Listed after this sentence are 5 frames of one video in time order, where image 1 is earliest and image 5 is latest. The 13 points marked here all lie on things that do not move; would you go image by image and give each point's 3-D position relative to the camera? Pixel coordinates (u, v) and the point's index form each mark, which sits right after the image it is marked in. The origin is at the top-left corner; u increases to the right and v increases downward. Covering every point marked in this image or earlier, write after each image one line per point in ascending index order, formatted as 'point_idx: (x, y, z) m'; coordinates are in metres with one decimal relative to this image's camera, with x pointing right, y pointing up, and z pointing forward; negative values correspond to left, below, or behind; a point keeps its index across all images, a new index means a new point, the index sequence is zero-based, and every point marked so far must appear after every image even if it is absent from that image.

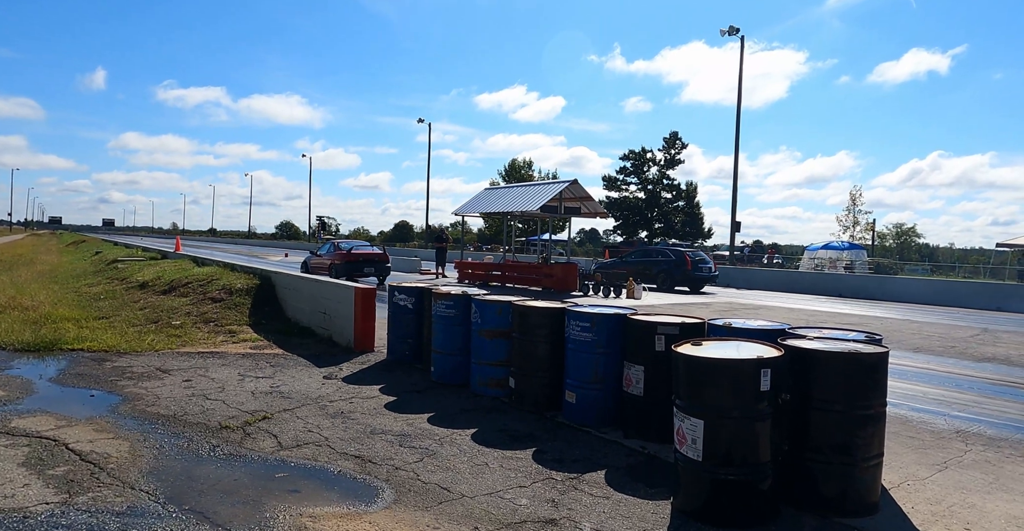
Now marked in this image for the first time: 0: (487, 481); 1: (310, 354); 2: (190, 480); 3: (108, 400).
0: (-0.2, -1.5, +5.0) m
1: (-2.8, -1.2, +9.6) m
2: (-2.2, -1.5, +4.8) m
3: (-4.1, -1.4, +7.0) m
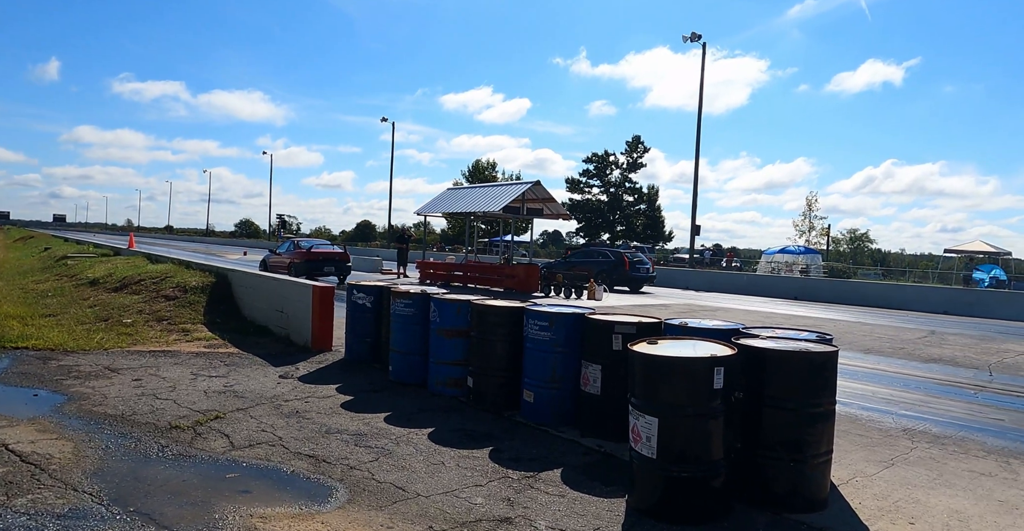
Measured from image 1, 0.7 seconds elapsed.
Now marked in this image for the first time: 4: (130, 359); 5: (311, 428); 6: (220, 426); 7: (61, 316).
0: (-0.5, -1.5, +4.9) m
1: (-3.4, -1.2, +9.4) m
2: (-2.5, -1.5, +4.6) m
3: (-4.5, -1.3, +6.7) m
4: (-4.8, -1.2, +8.7) m
5: (-1.7, -1.4, +6.0) m
6: (-2.5, -1.4, +5.9) m
7: (-7.9, -0.9, +12.1) m
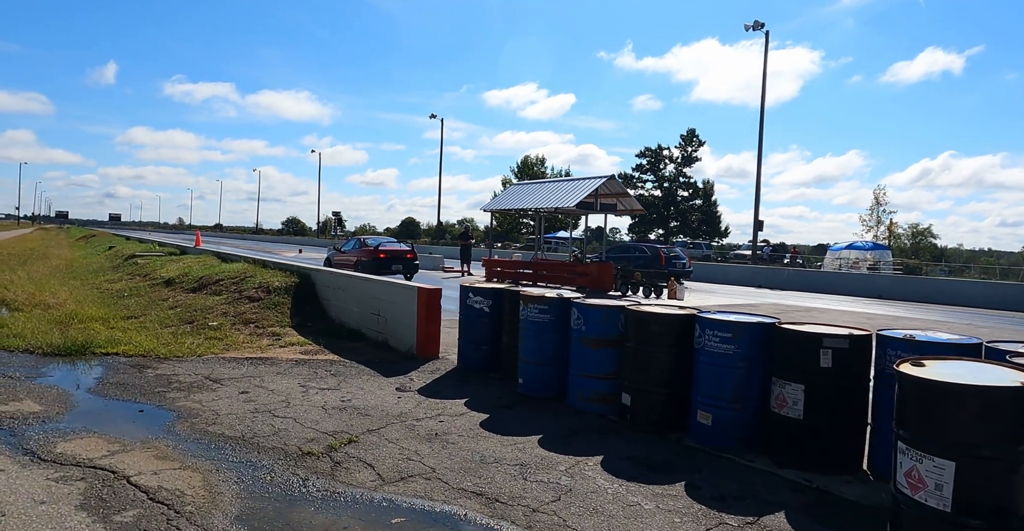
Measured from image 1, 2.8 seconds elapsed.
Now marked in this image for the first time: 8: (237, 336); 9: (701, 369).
0: (+0.8, -1.5, +4.0) m
1: (-1.8, -1.2, +8.7) m
2: (-1.2, -1.5, +3.8) m
3: (-3.1, -1.3, +6.0) m
4: (-3.3, -1.2, +8.0) m
5: (-0.4, -1.4, +5.1) m
6: (-1.2, -1.4, +5.1) m
7: (-6.2, -0.9, +11.5) m
8: (-4.0, -1.0, +10.0) m
9: (+1.6, -0.8, +5.7) m
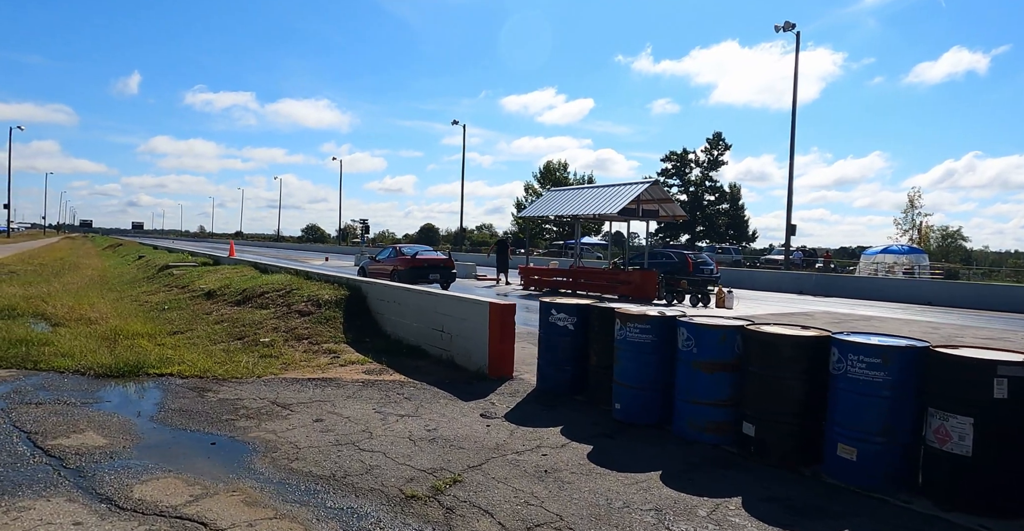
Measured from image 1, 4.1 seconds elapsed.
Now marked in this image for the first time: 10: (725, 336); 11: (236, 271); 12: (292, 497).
0: (+1.6, -1.7, +3.4) m
1: (-0.9, -1.4, +8.1) m
2: (-0.4, -1.6, +3.3) m
3: (-2.2, -1.5, +5.5) m
4: (-2.3, -1.4, +7.4) m
5: (+0.5, -1.5, +4.5) m
6: (-0.3, -1.5, +4.6) m
7: (-5.2, -1.1, +11.1) m
8: (-3.0, -1.2, +9.5) m
9: (+2.4, -1.0, +5.0) m
10: (+1.8, -0.6, +5.7) m
11: (-7.1, -0.1, +17.7) m
12: (-1.5, -1.5, +4.5) m
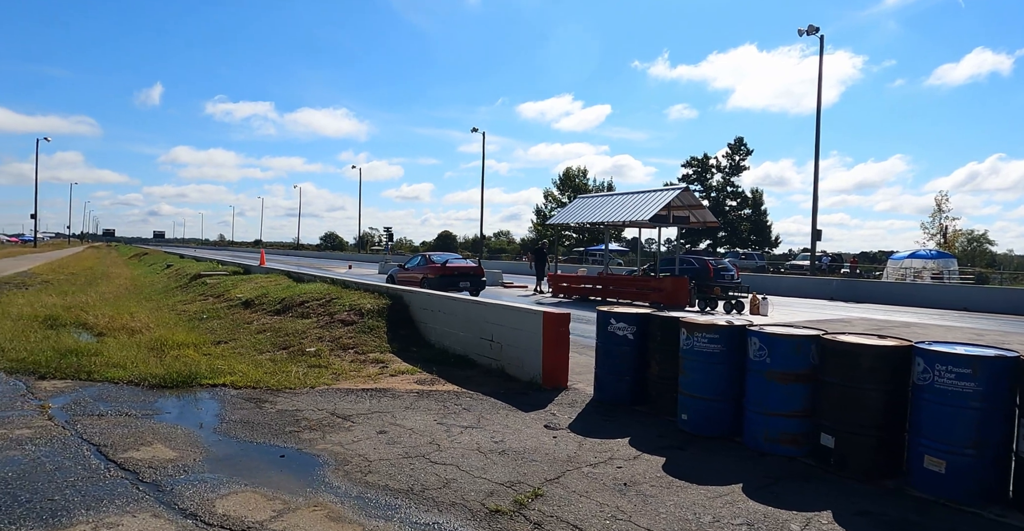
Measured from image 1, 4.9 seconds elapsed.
0: (+2.2, -1.7, +3.3) m
1: (-0.2, -1.5, +8.0) m
2: (+0.1, -1.7, +3.2) m
3: (-1.6, -1.6, +5.5) m
4: (-1.7, -1.5, +7.4) m
5: (+1.0, -1.6, +4.4) m
6: (+0.3, -1.6, +4.5) m
7: (-4.5, -1.3, +11.1) m
8: (-2.4, -1.3, +9.5) m
9: (+3.0, -1.0, +4.9) m
10: (+2.4, -0.6, +5.6) m
11: (-6.3, -0.4, +17.8) m
12: (-0.9, -1.6, +4.5) m
